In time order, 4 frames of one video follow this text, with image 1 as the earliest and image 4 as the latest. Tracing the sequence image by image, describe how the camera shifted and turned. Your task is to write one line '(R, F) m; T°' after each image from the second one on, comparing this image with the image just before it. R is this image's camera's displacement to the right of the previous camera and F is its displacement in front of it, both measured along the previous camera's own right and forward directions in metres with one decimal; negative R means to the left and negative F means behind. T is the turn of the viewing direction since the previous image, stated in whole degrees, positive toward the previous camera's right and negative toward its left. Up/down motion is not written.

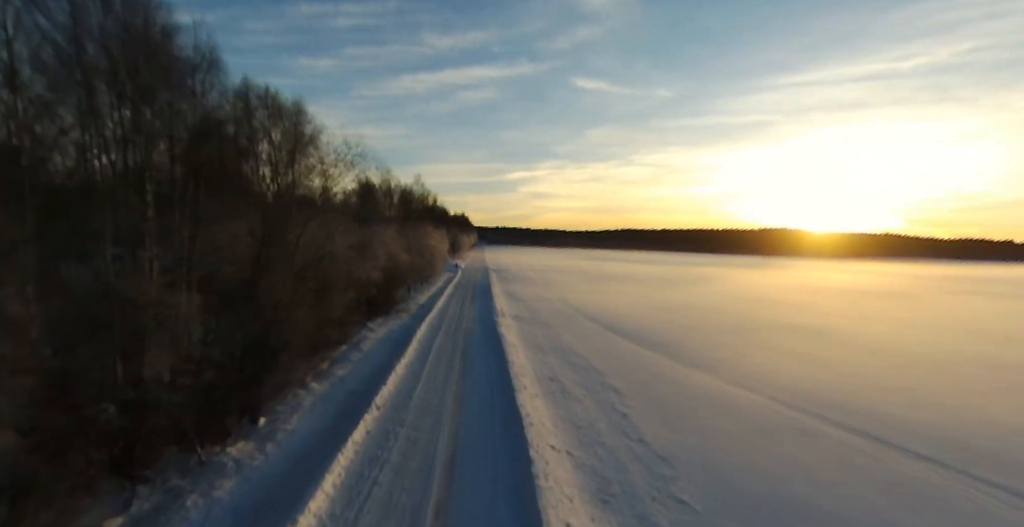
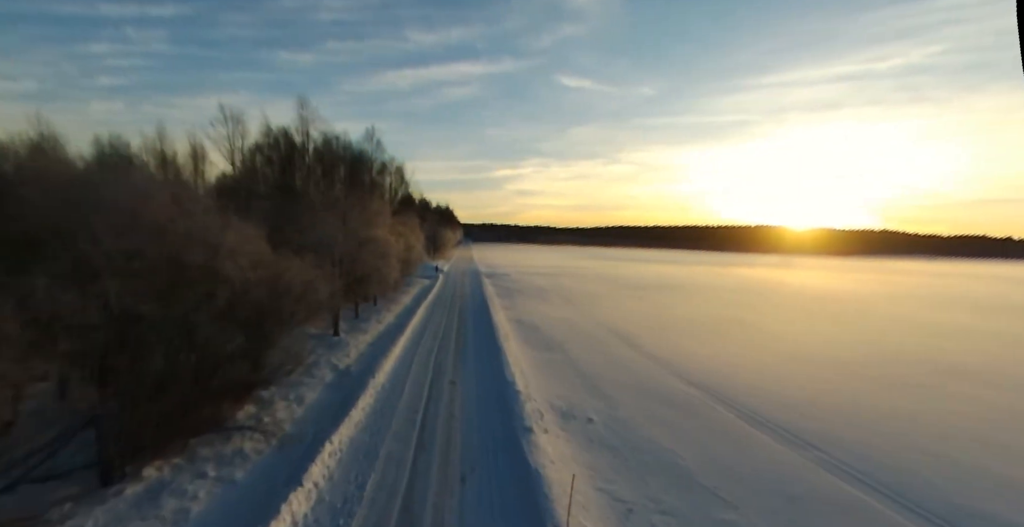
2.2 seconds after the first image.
(-1.0, +11.6) m; +2°
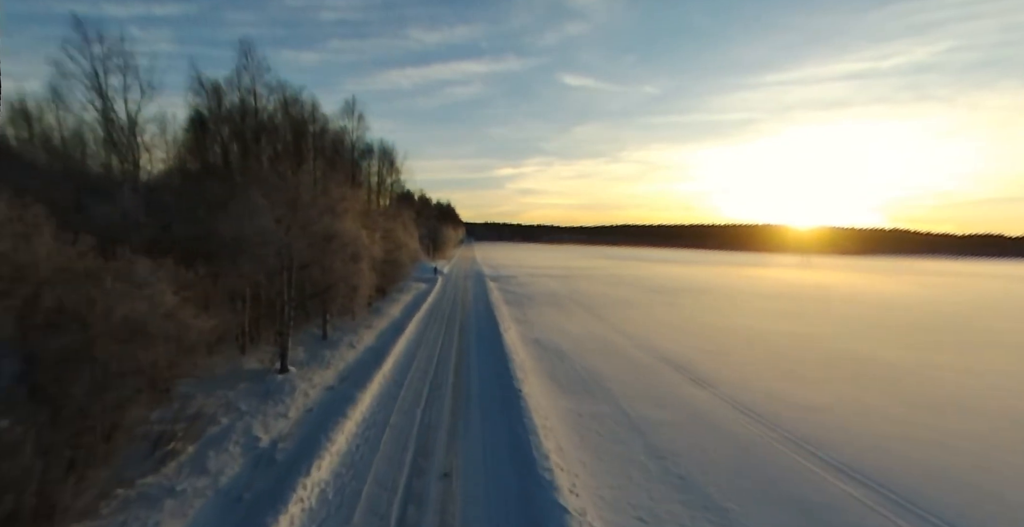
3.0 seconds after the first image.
(-0.4, +3.9) m; 0°
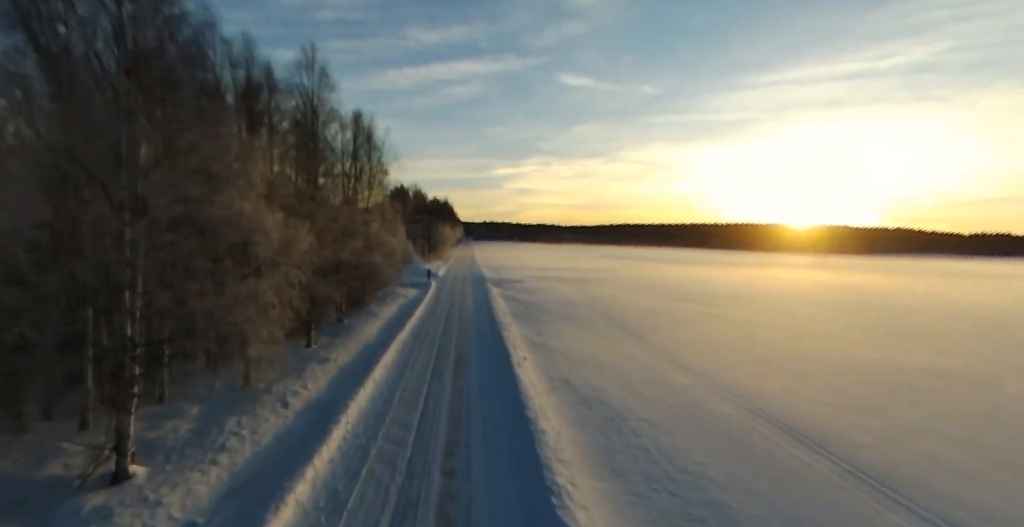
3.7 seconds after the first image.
(-0.4, +4.3) m; 0°
